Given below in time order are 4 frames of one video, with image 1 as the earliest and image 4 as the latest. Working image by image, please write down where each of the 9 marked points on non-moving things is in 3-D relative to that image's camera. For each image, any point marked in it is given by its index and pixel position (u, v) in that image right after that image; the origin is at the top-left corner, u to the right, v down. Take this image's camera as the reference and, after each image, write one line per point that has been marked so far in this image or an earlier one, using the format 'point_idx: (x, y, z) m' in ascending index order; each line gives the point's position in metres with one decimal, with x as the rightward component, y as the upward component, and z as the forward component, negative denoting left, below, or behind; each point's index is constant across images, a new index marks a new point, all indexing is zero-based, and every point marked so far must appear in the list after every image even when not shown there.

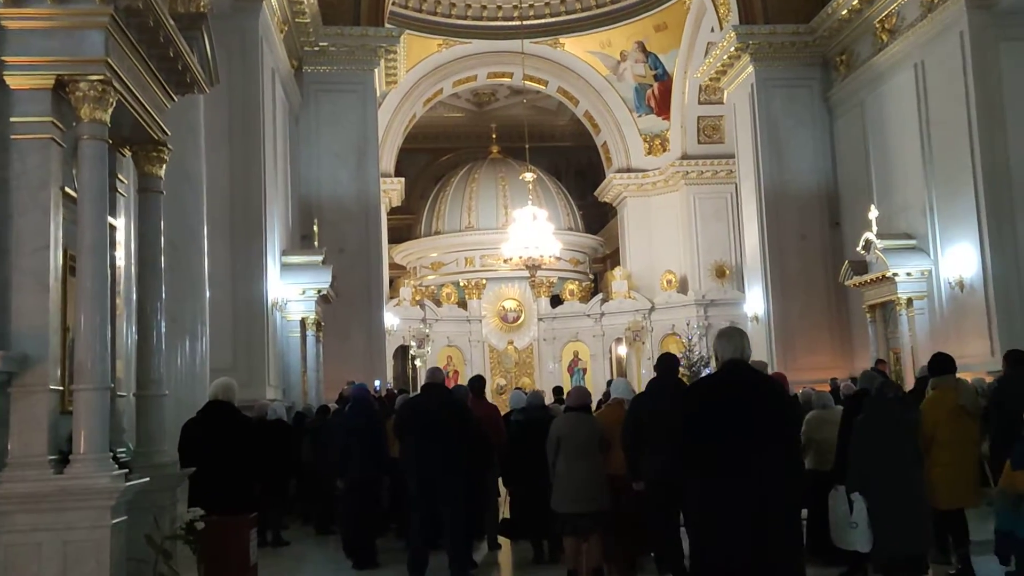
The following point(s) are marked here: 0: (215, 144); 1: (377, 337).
0: (-3.1, +1.5, +10.4) m
1: (-1.9, -0.7, +13.9) m
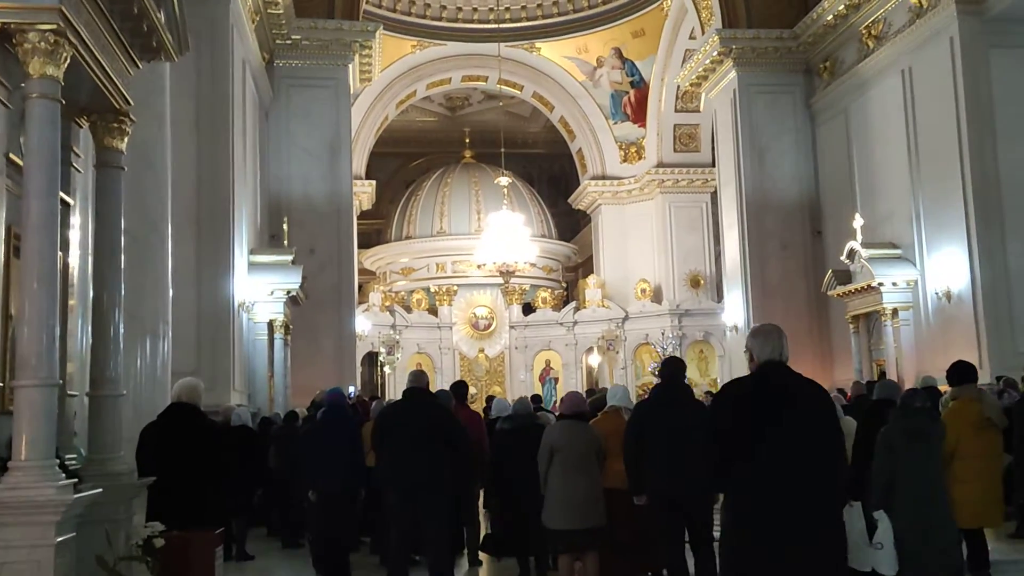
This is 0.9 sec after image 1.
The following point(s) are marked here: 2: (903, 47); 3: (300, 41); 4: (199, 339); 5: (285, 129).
0: (-3.3, +1.5, +9.9) m
1: (-2.2, -0.7, +13.4) m
2: (+4.8, +3.0, +12.1) m
3: (-3.0, +3.4, +13.7) m
4: (-3.1, -0.5, +9.6) m
5: (-3.2, +2.2, +13.7) m
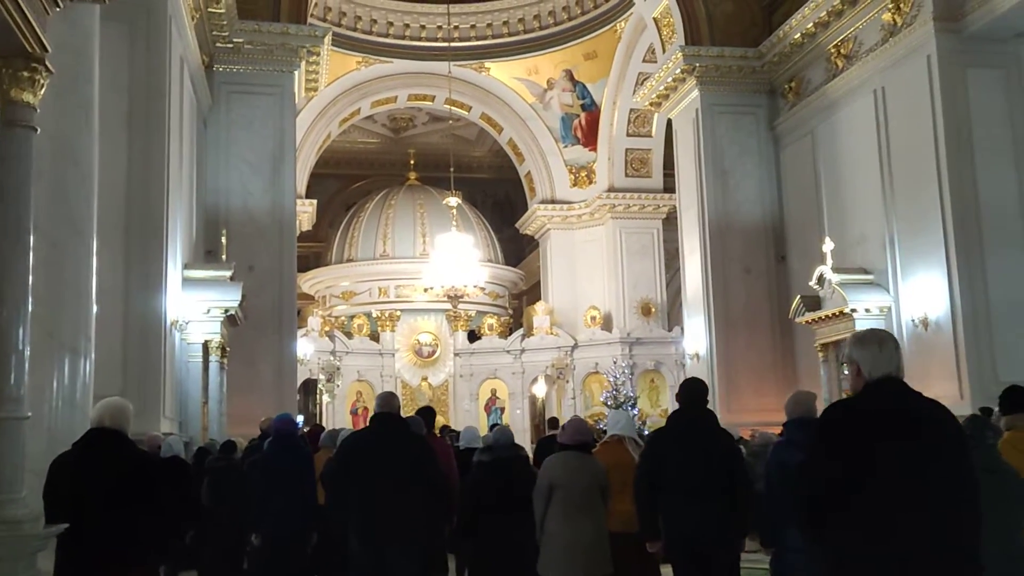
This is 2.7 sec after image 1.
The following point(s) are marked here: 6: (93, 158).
0: (-3.6, +1.4, +8.9) m
1: (-2.8, -1.0, +12.5) m
2: (+4.3, +2.6, +11.8) m
3: (-3.5, +3.2, +12.8) m
4: (-3.4, -0.6, +8.6) m
5: (-3.7, +1.9, +12.8) m
6: (-2.7, +0.8, +6.3) m
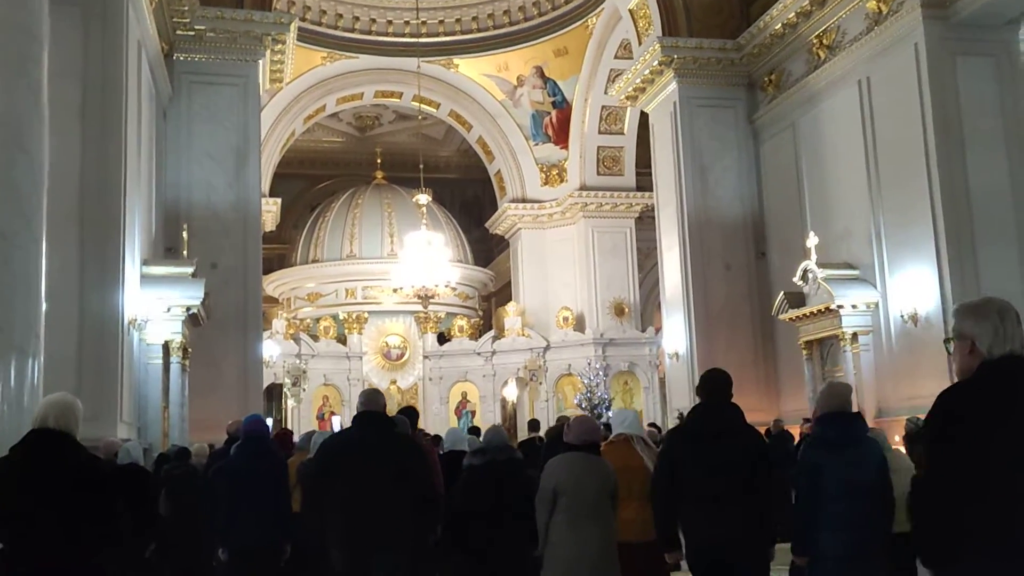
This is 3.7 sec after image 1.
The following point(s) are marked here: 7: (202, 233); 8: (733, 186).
0: (-3.8, +1.4, +8.4) m
1: (-3.1, -1.0, +11.9) m
2: (+4.0, +2.7, +11.5) m
3: (-3.8, +3.2, +12.3) m
4: (-3.5, -0.6, +8.0) m
5: (-4.1, +2.0, +12.2) m
6: (-2.7, +0.9, +5.7) m
7: (-3.8, +0.7, +12.1) m
8: (+3.1, +1.4, +13.8) m
